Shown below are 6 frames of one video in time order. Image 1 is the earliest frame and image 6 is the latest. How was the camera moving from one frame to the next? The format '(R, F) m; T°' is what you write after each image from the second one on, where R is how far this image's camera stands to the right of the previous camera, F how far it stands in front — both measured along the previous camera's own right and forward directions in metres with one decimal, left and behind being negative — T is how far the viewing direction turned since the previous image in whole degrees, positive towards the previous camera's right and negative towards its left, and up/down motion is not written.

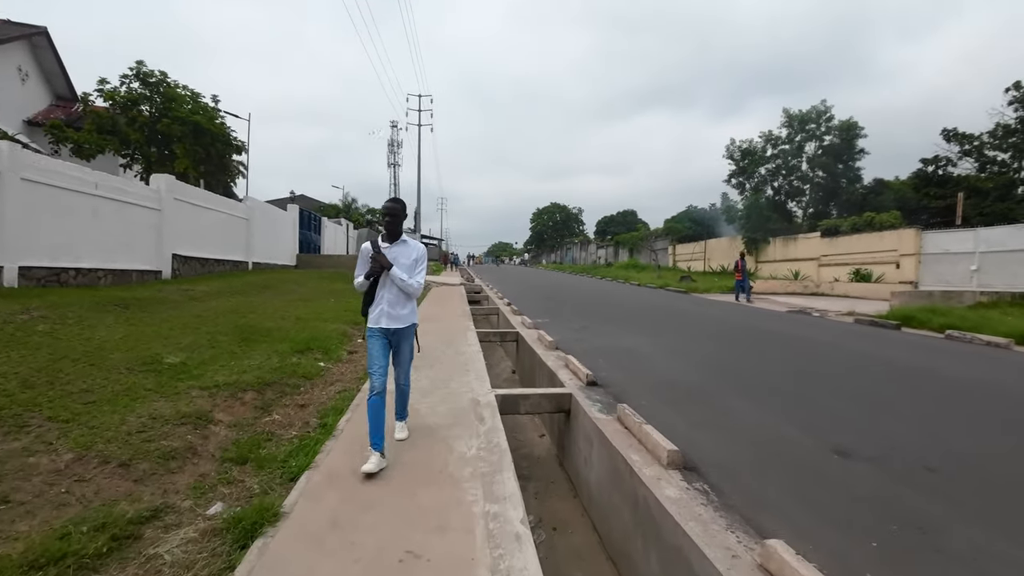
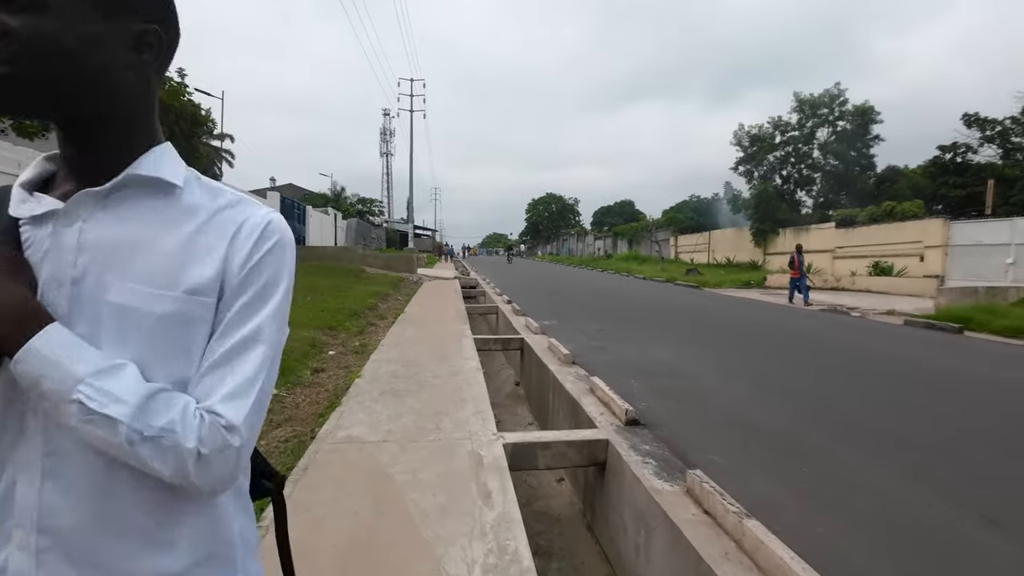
(-0.1, +1.4) m; +1°
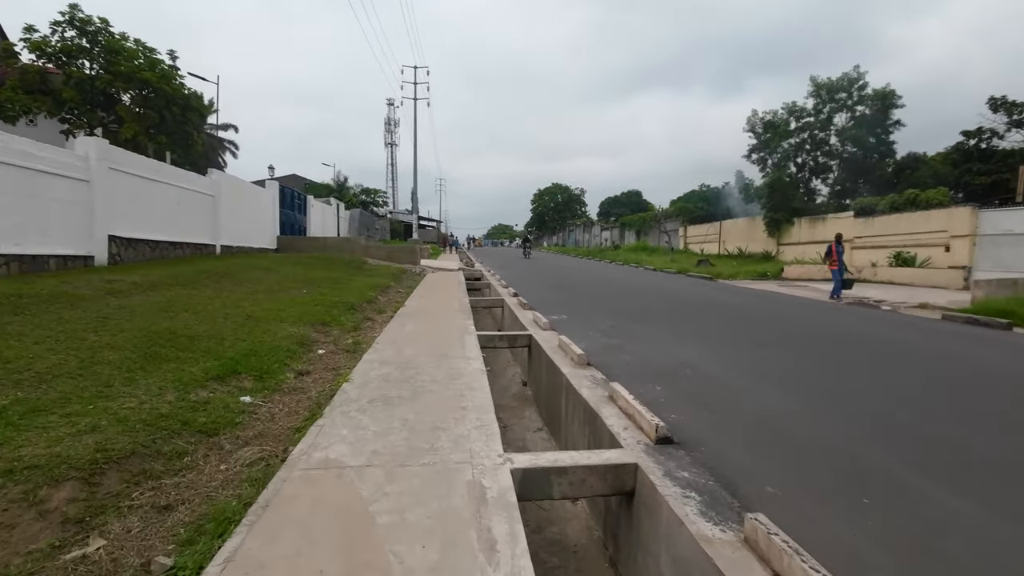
(0.0, +0.6) m; -1°
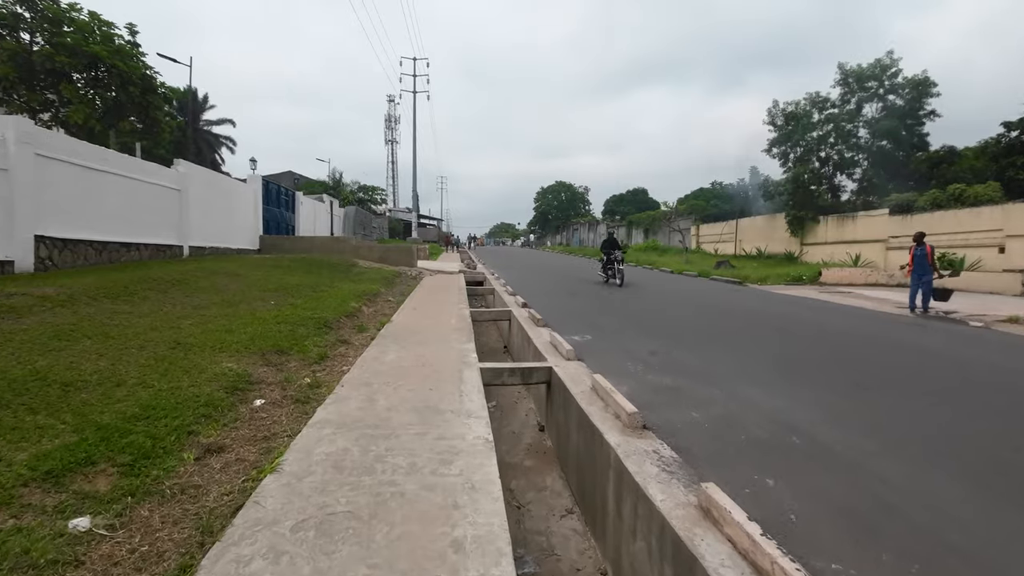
(-0.1, +1.7) m; 0°
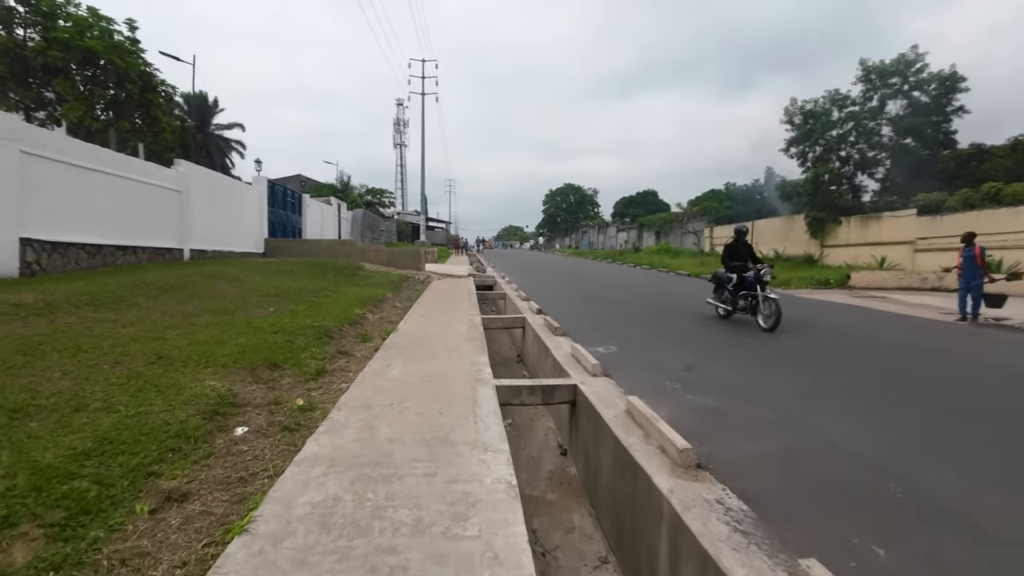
(-0.1, +0.6) m; -1°
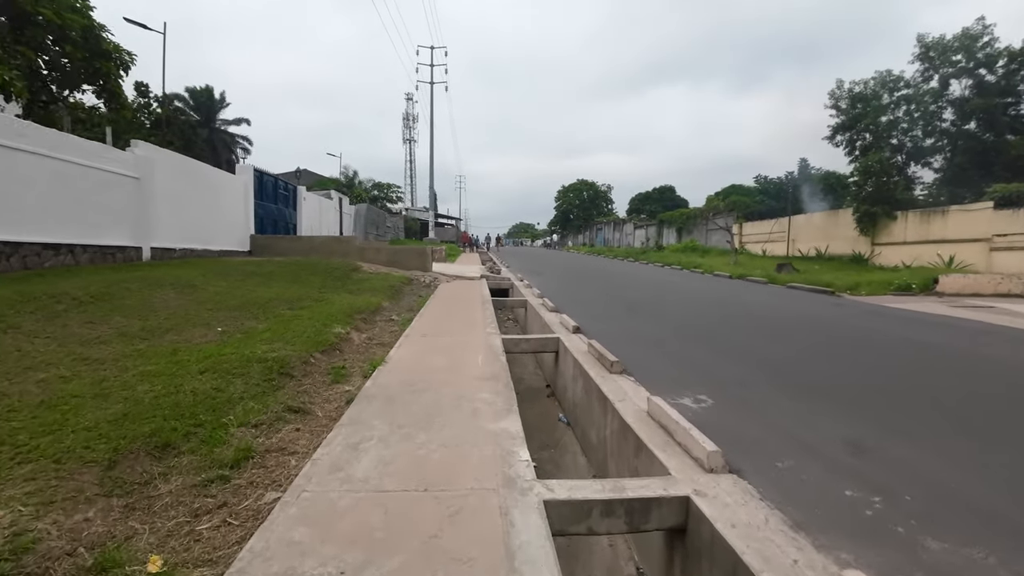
(-0.3, +2.1) m; -1°
